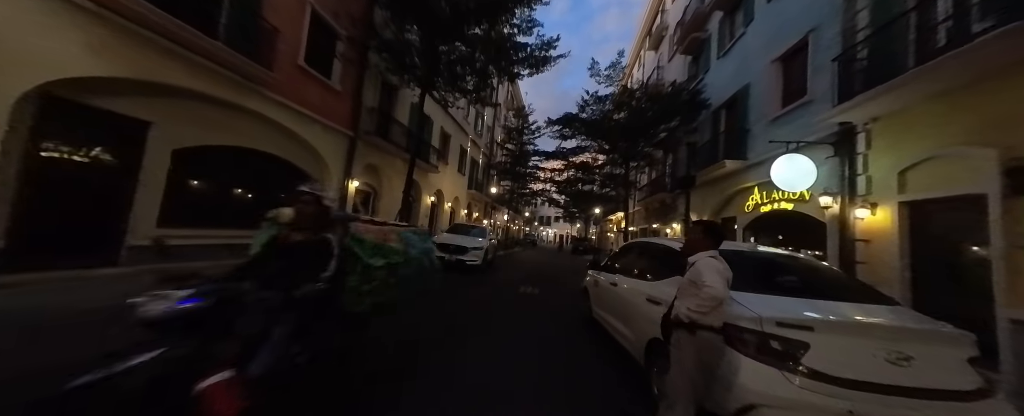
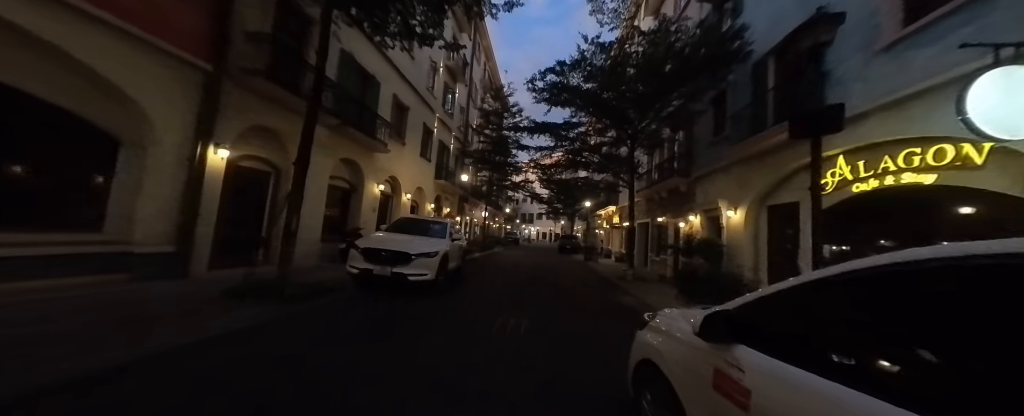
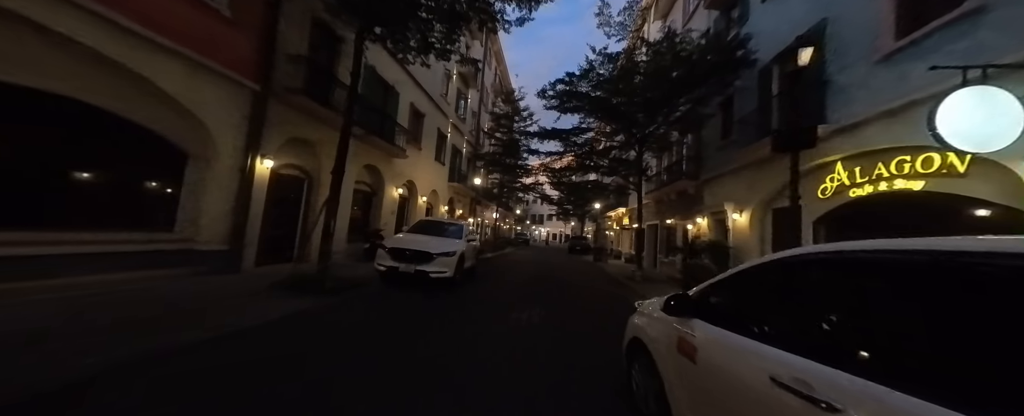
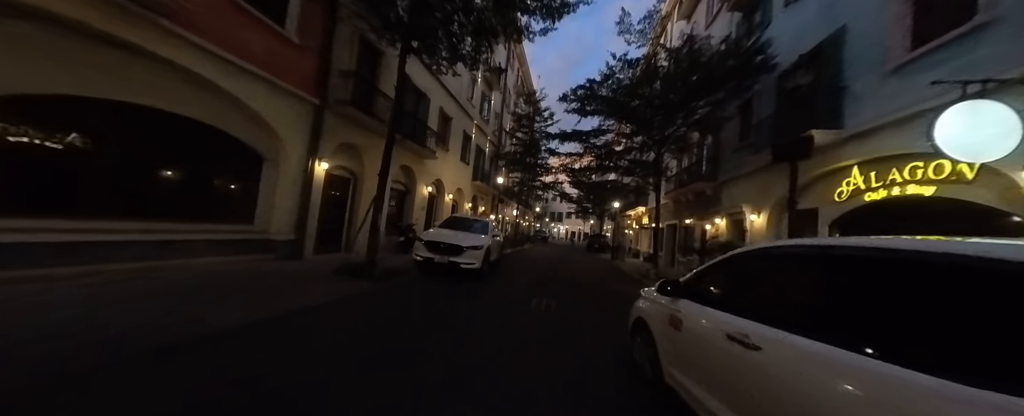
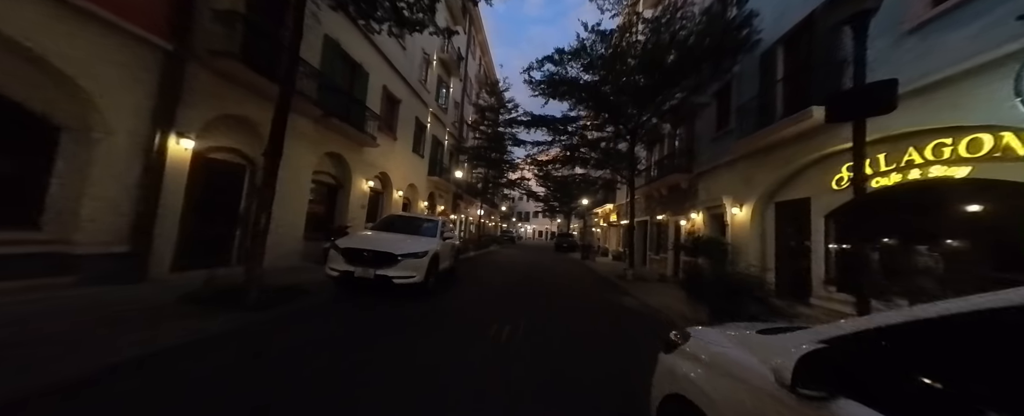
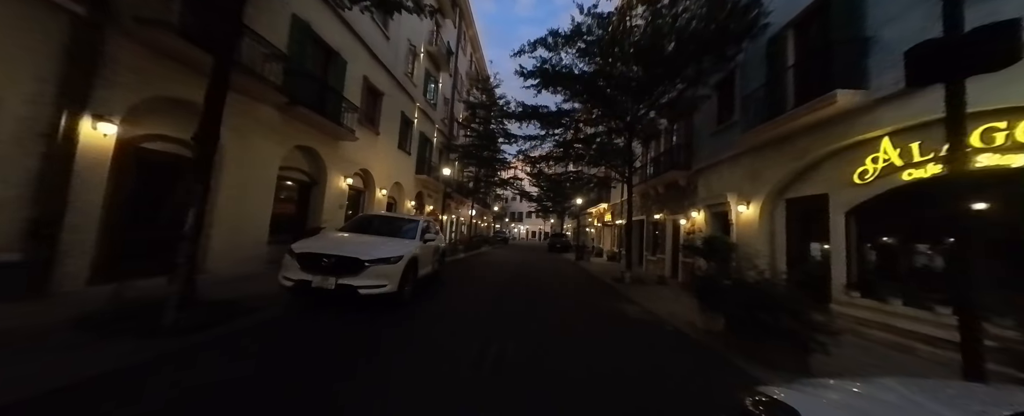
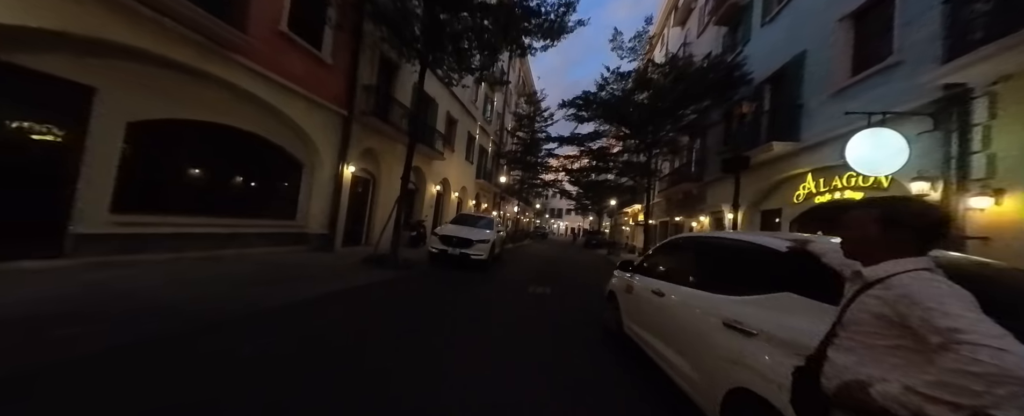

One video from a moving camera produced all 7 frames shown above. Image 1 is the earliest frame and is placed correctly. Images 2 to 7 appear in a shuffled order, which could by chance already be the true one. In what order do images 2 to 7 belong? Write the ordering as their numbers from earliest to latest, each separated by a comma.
7, 4, 3, 2, 5, 6
